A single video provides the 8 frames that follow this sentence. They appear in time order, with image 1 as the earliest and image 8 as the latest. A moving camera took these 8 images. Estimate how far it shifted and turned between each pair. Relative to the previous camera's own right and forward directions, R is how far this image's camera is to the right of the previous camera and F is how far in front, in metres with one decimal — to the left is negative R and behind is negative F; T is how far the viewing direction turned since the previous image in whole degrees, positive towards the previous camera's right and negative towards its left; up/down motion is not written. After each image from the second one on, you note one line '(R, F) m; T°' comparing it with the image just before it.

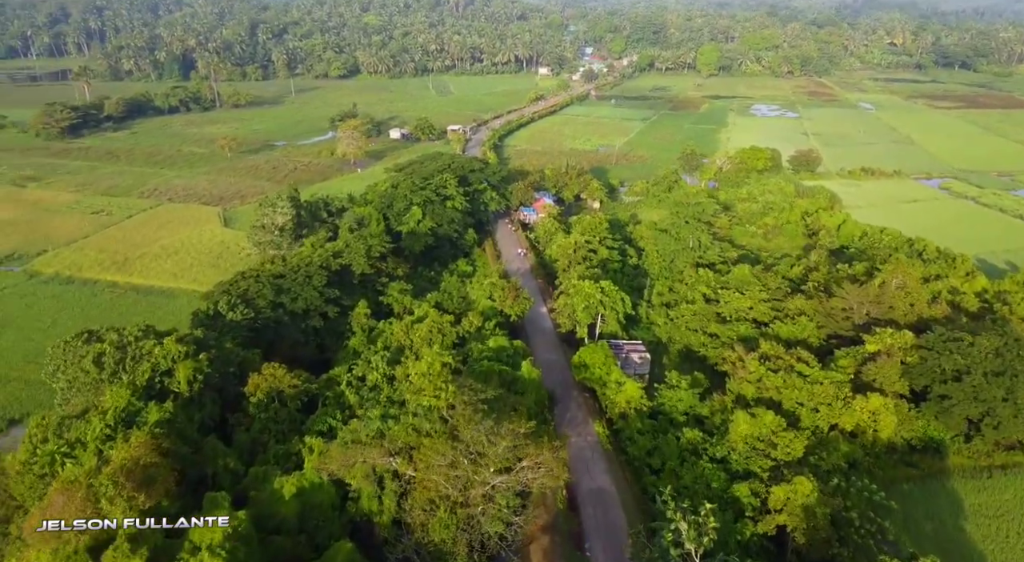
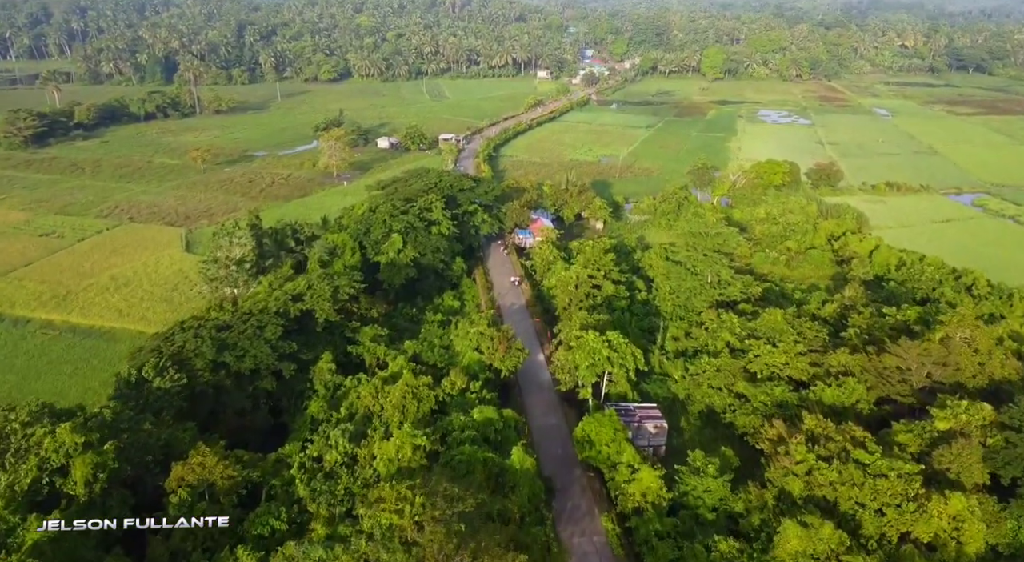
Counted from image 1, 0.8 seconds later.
(+0.4, +5.1) m; 0°
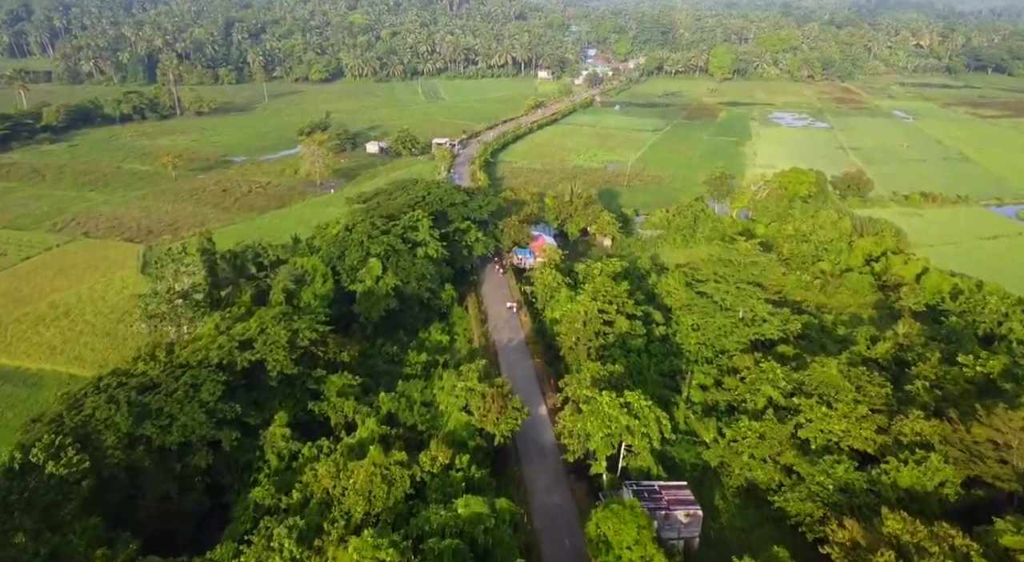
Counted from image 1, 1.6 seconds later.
(+0.1, +5.2) m; 0°
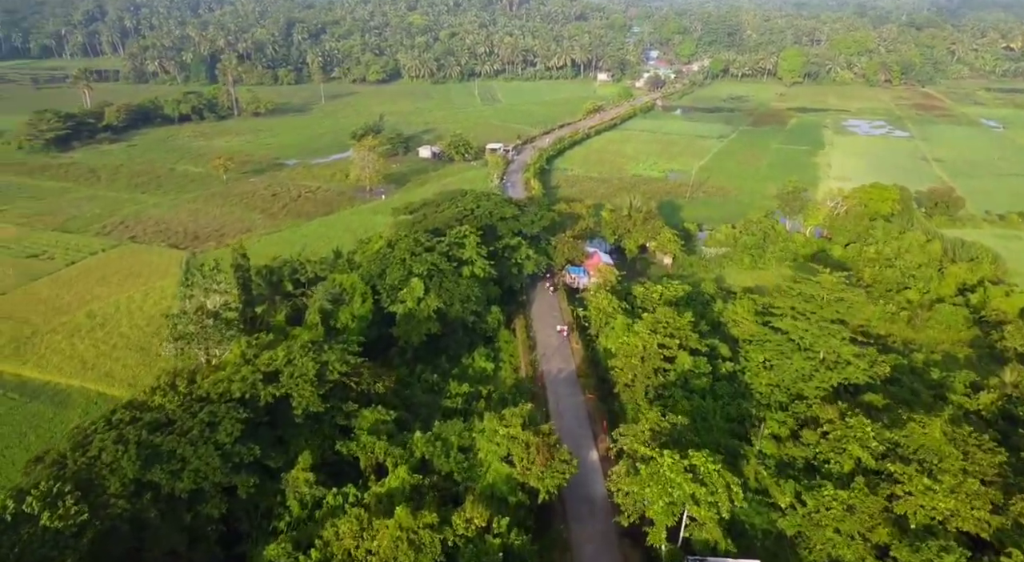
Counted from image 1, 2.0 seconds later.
(0.0, +2.6) m; -4°
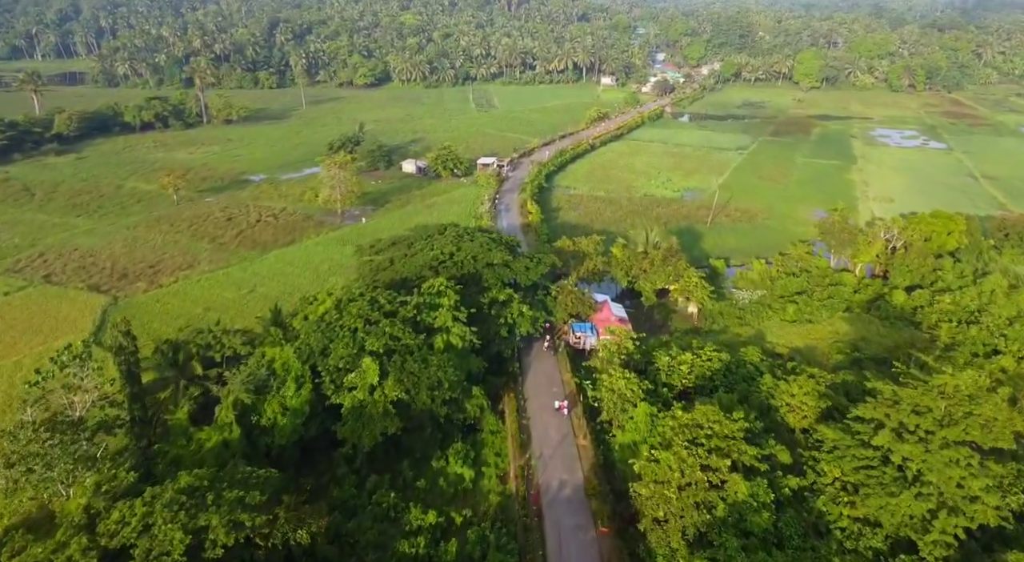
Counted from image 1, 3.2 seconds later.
(+0.5, +7.7) m; 0°
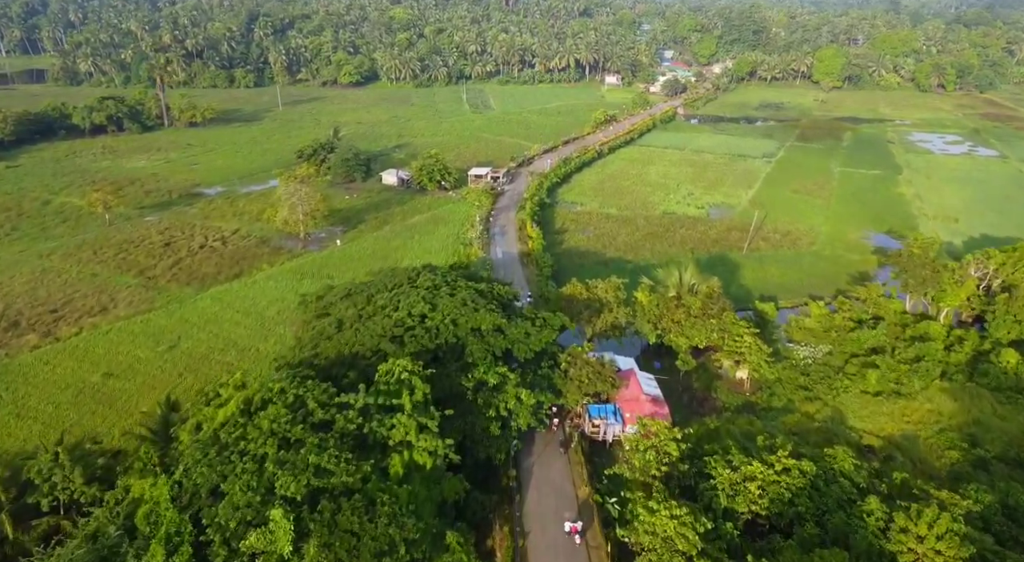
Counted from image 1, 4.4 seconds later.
(+0.1, +8.2) m; 0°
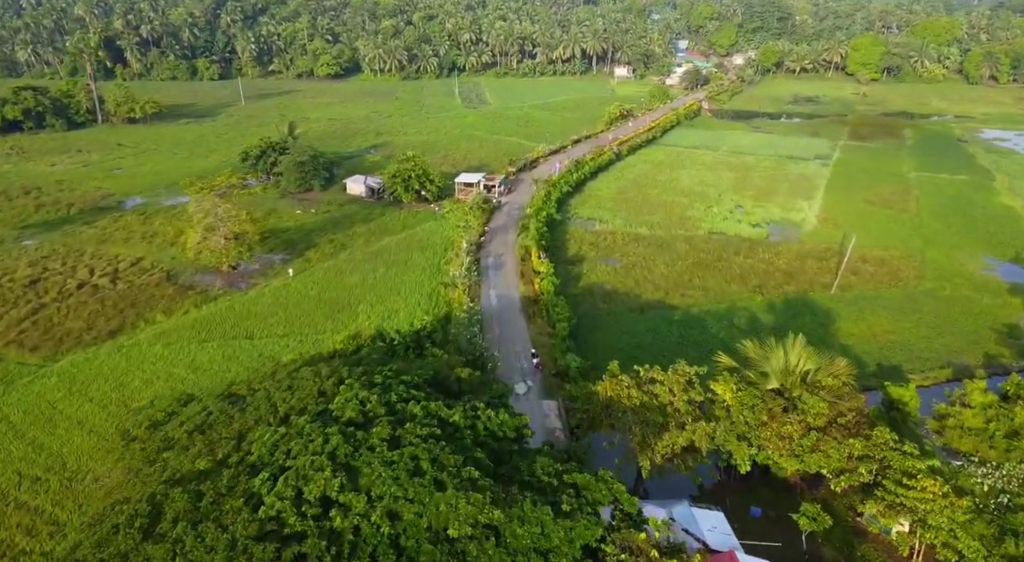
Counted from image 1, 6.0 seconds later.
(0.0, +11.2) m; 0°
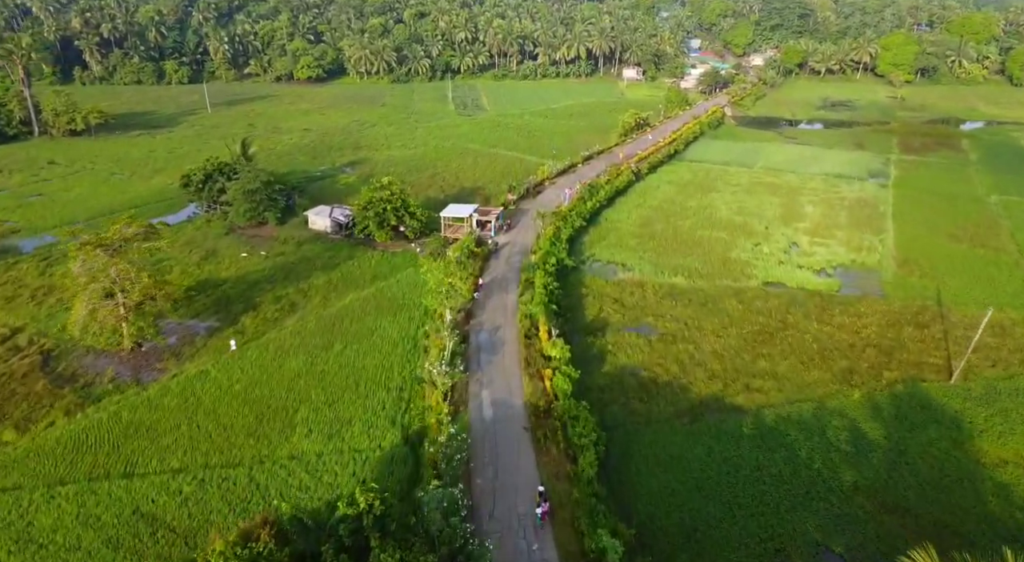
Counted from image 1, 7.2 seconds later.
(0.0, +8.0) m; 0°
